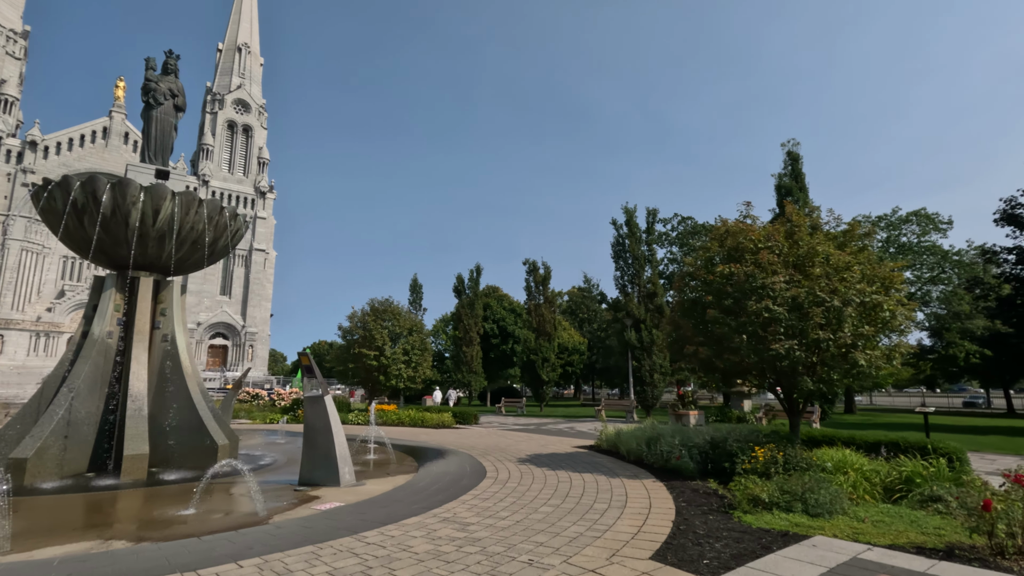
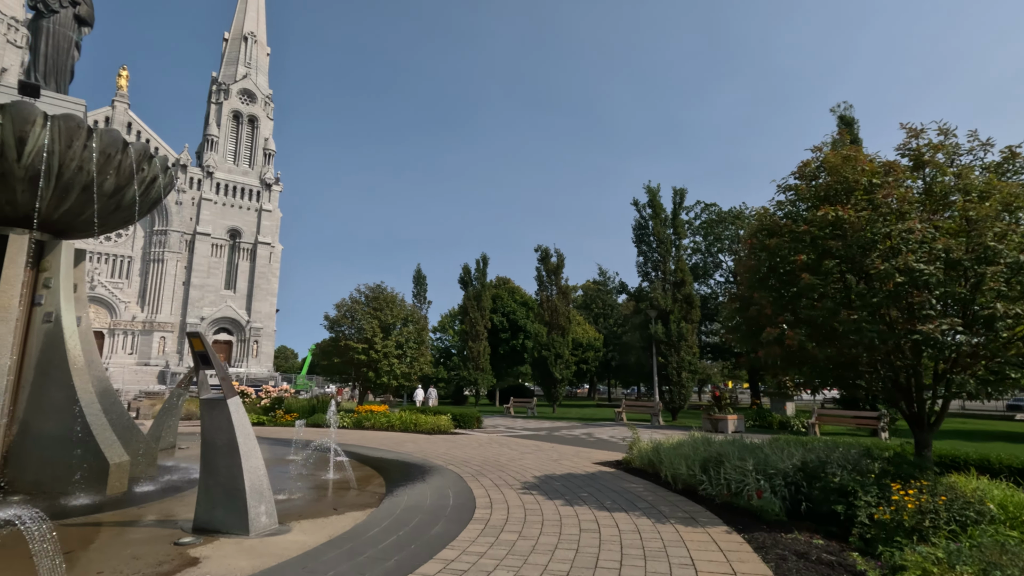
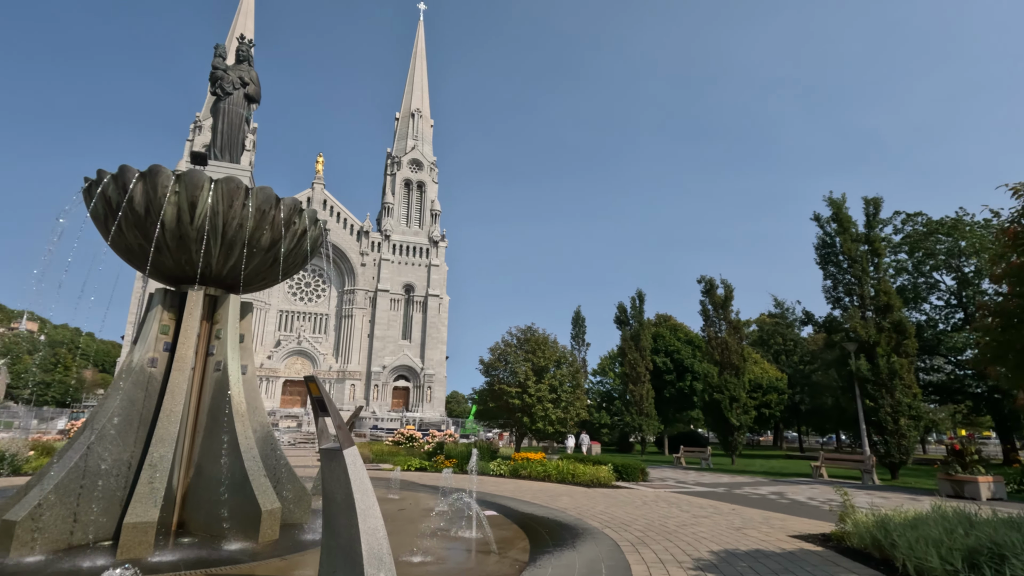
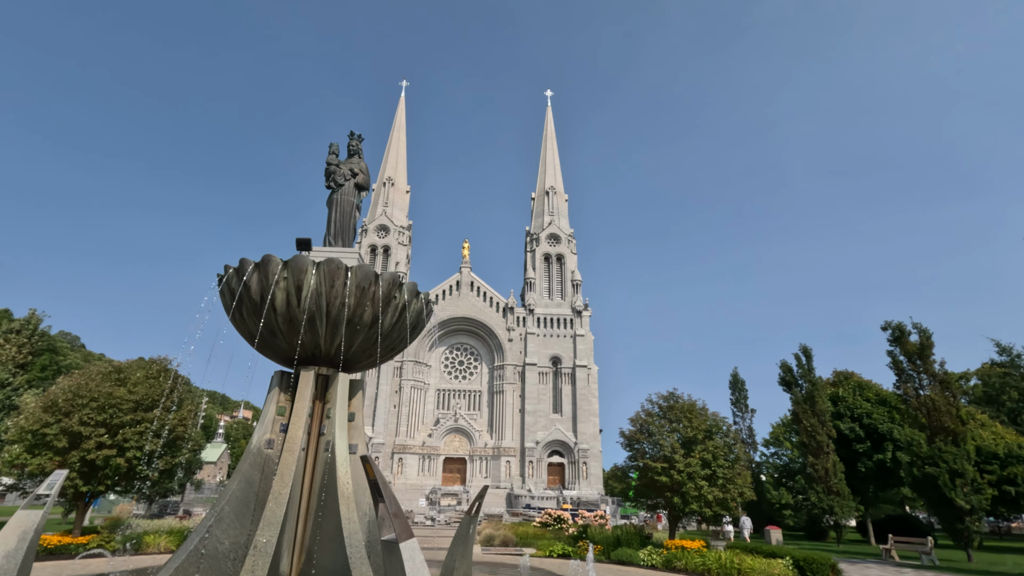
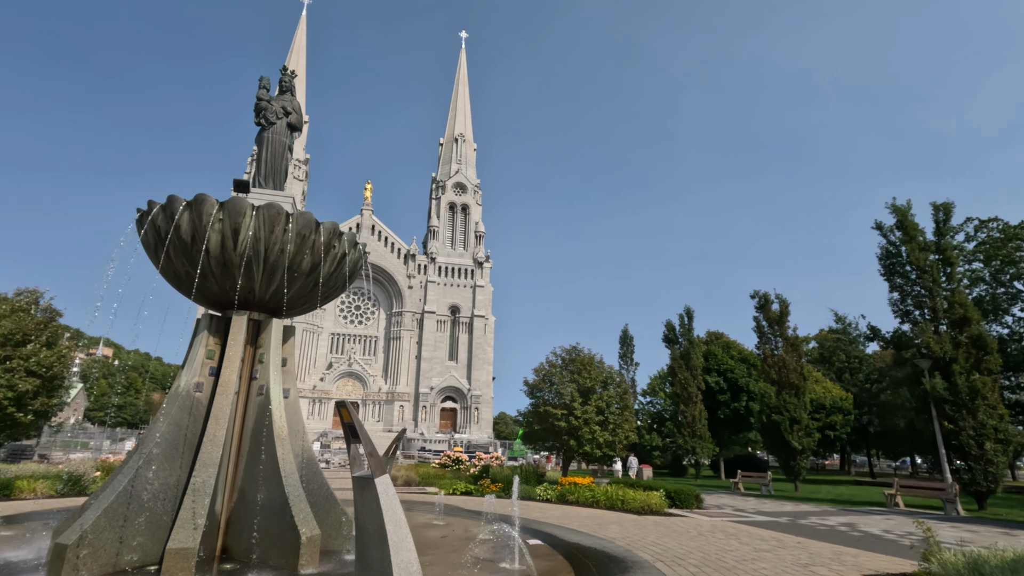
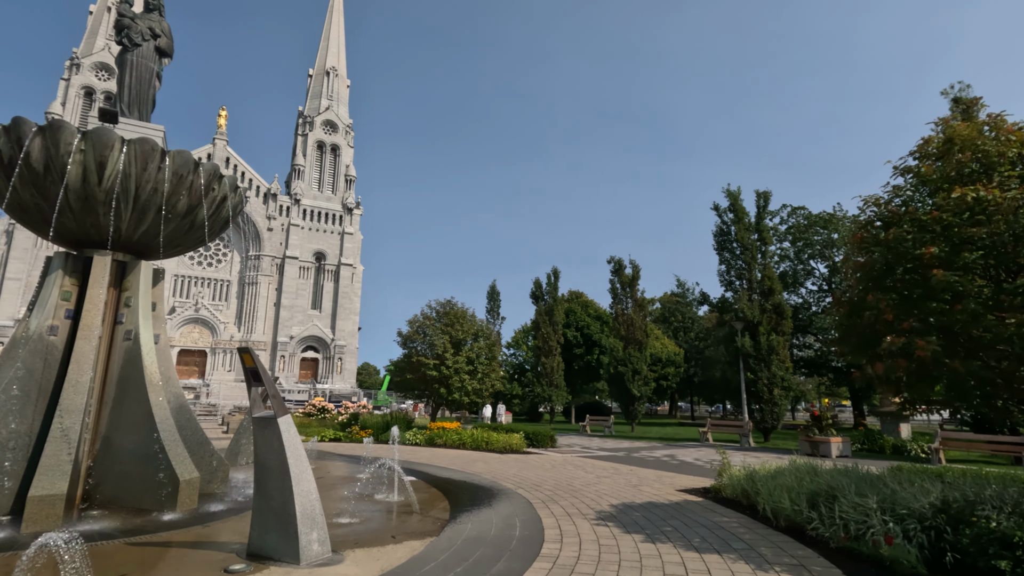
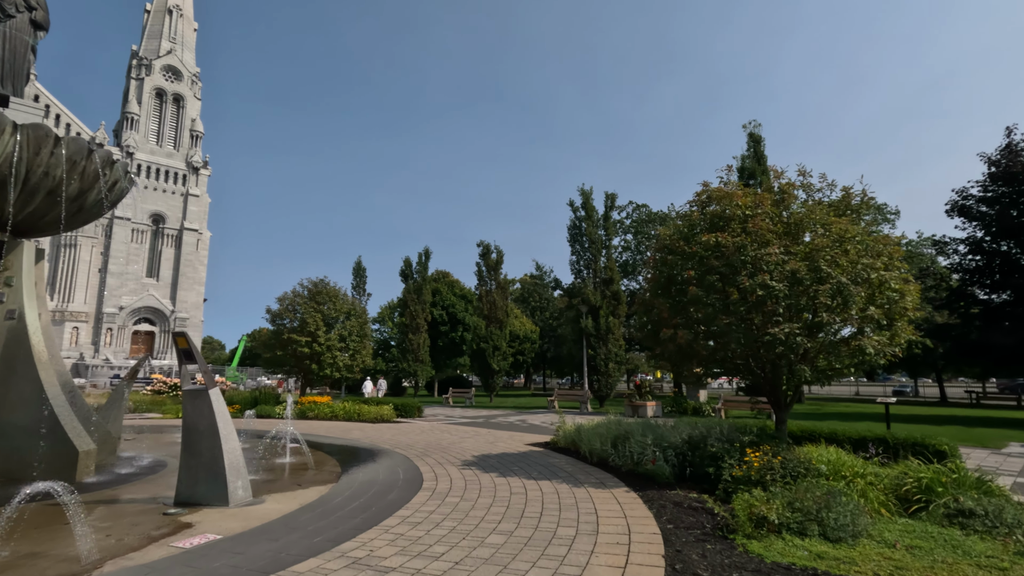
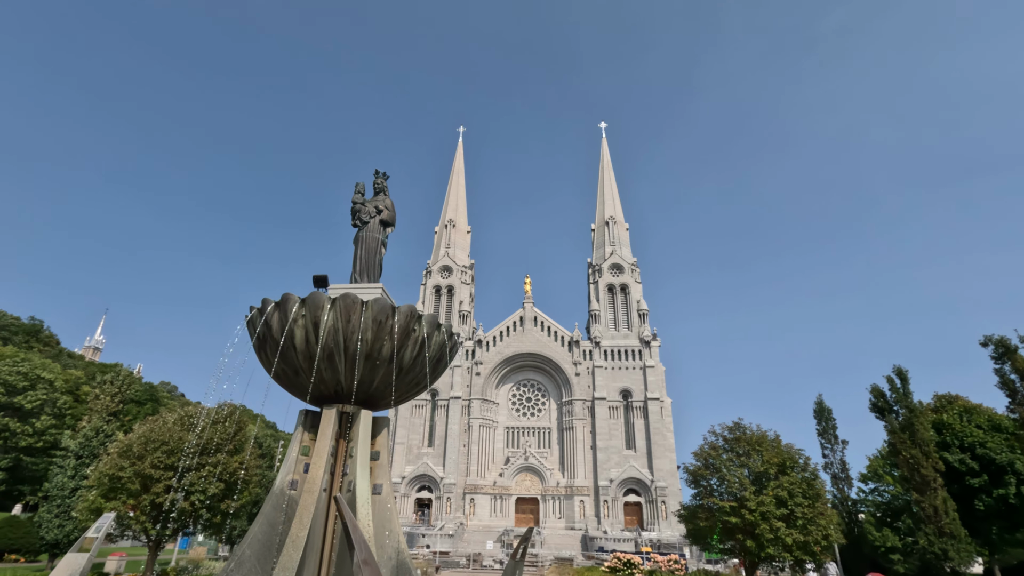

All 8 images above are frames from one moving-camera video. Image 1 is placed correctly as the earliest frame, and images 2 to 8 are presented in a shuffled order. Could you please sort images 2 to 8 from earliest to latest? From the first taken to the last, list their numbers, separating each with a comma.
7, 2, 6, 3, 5, 4, 8
